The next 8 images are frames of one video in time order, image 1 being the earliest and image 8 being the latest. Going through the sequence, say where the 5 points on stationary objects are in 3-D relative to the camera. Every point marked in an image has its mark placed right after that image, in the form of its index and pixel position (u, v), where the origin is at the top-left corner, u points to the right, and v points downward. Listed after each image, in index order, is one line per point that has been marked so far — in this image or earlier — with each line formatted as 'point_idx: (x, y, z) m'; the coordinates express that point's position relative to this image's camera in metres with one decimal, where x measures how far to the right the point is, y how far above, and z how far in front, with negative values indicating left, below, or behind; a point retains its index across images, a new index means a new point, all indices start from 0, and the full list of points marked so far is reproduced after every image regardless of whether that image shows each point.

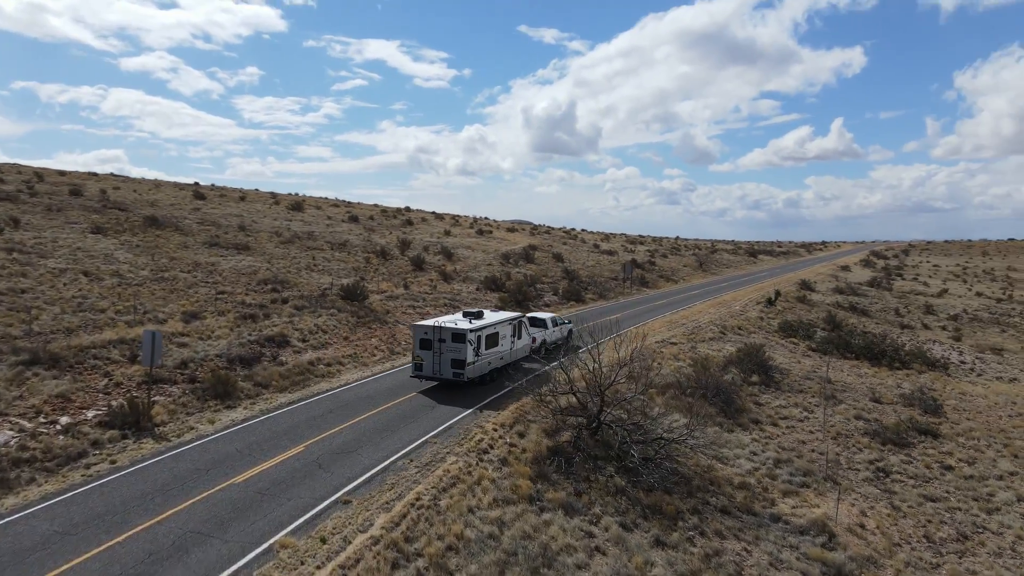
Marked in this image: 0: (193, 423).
0: (-6.1, -2.6, +14.1) m
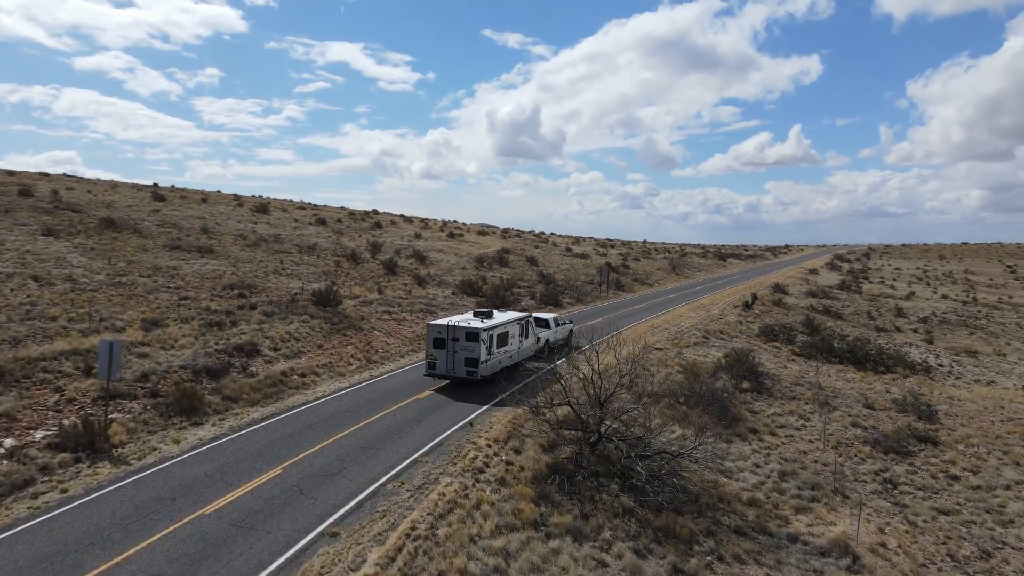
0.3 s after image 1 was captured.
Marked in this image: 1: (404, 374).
0: (-6.2, -2.7, +12.8) m
1: (-2.8, -2.3, +19.5) m
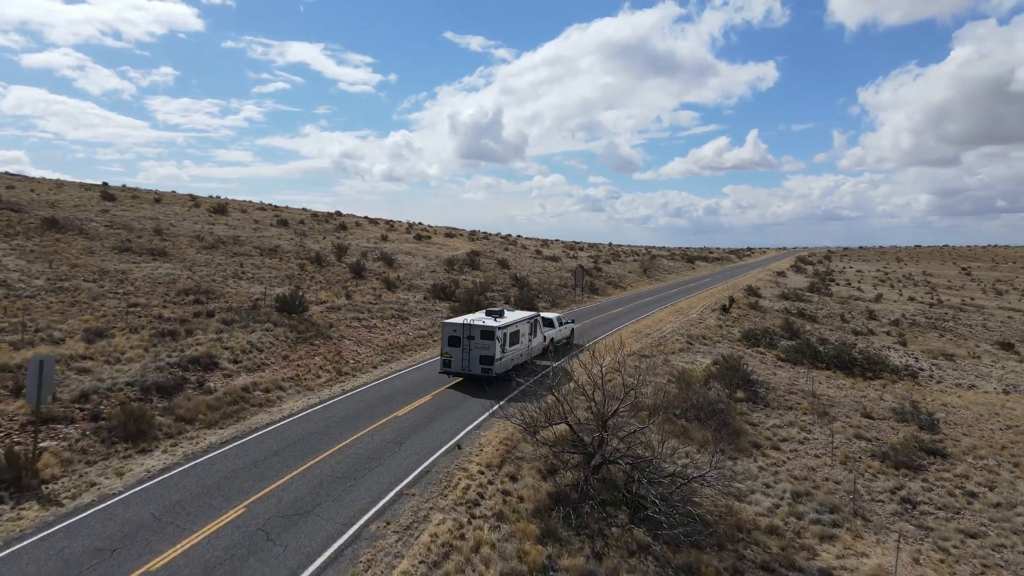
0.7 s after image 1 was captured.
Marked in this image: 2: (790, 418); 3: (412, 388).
0: (-6.2, -2.8, +11.0) m
1: (-3.2, -2.4, +17.9) m
2: (+7.4, -3.5, +19.6) m
3: (-2.4, -2.4, +18.0) m
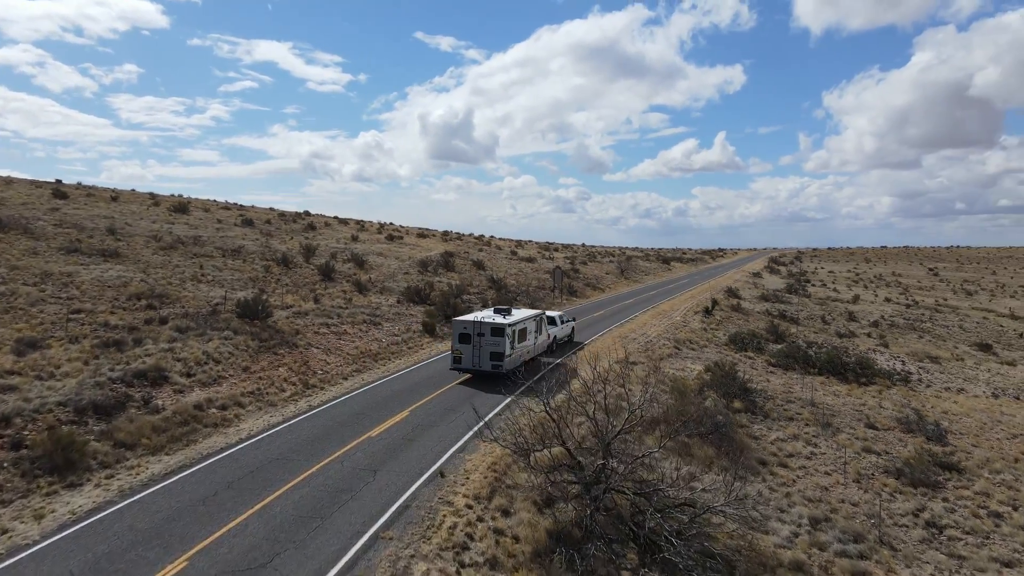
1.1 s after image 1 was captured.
0: (-6.3, -2.9, +9.2) m
1: (-3.5, -2.5, +16.2) m
2: (+7.0, -3.5, +18.4) m
3: (-2.8, -2.5, +16.3) m
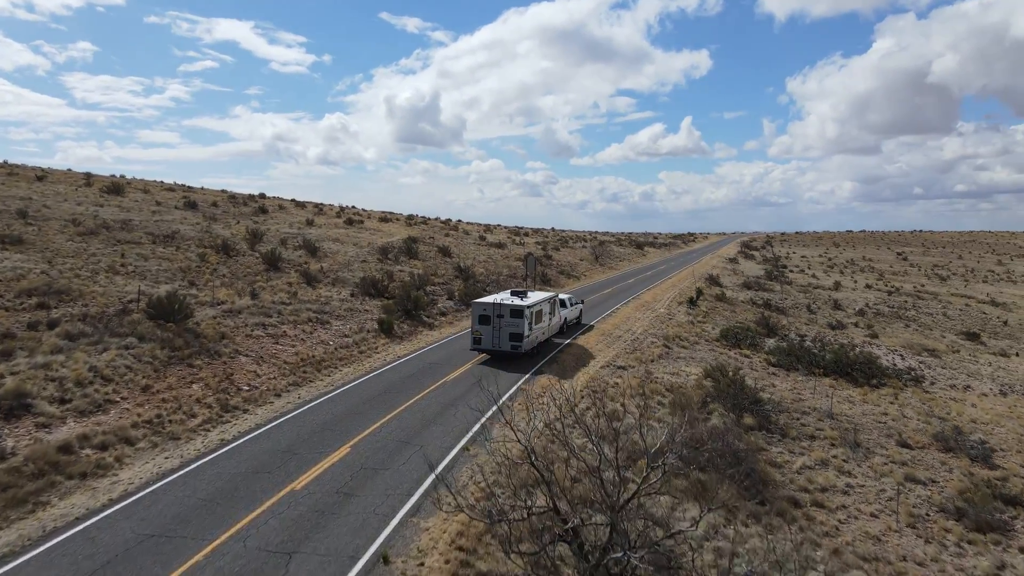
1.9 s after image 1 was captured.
0: (-6.5, -3.1, +5.6) m
1: (-4.0, -2.5, +12.7) m
2: (+6.4, -3.4, +15.3) m
3: (-3.3, -2.5, +12.9) m
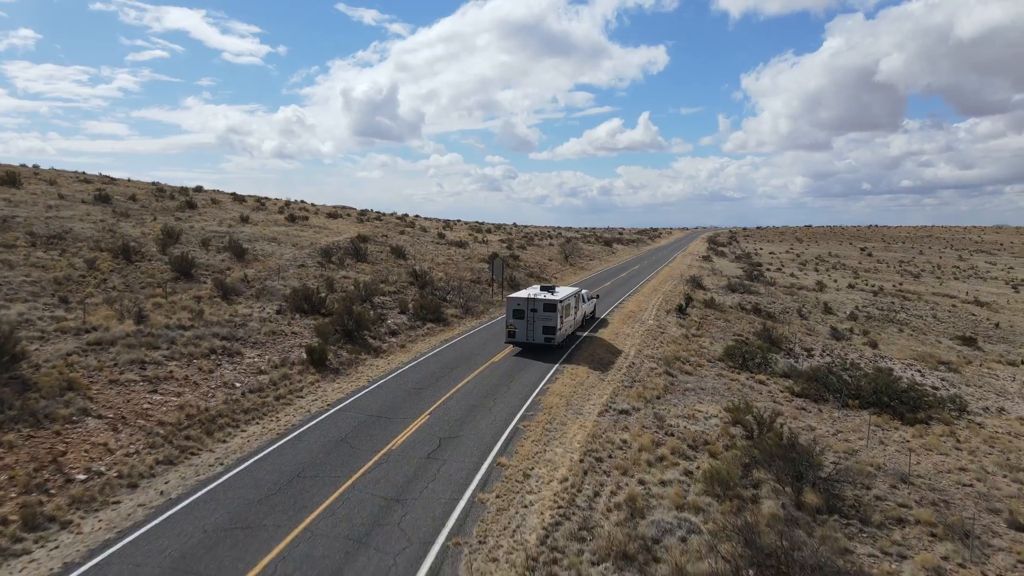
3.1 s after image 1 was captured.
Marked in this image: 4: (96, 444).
0: (-6.3, -3.7, +0.3) m
1: (-4.2, -3.0, +7.6) m
2: (+6.0, -3.9, +10.8) m
3: (-3.5, -3.0, +7.8) m
4: (-6.2, -2.3, +11.1) m
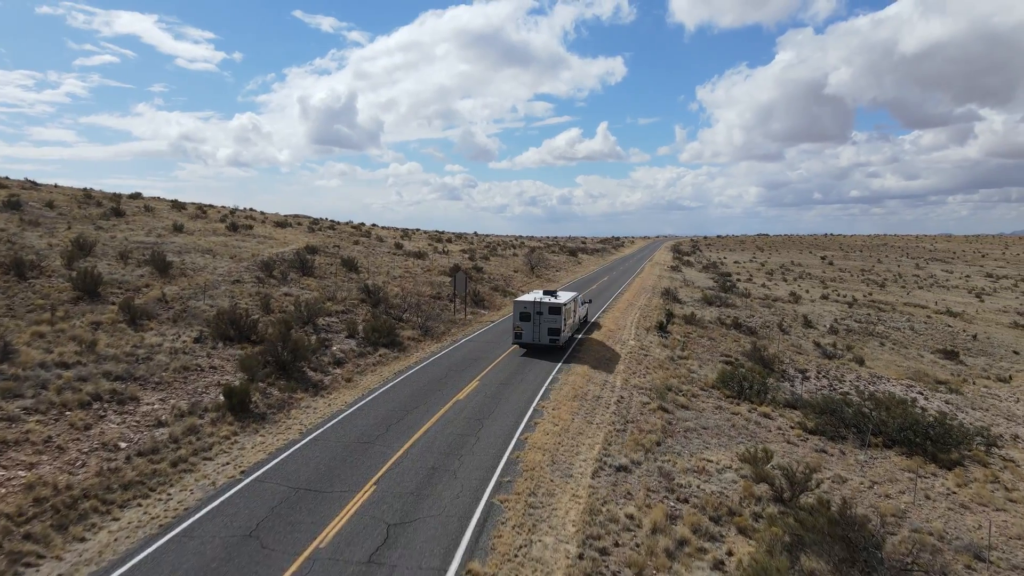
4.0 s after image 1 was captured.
0: (-6.0, -3.9, -3.3) m
1: (-4.3, -3.4, +4.1) m
2: (+5.8, -4.3, +7.8) m
3: (-3.5, -3.4, +4.3) m
4: (-6.5, -2.8, +7.5) m
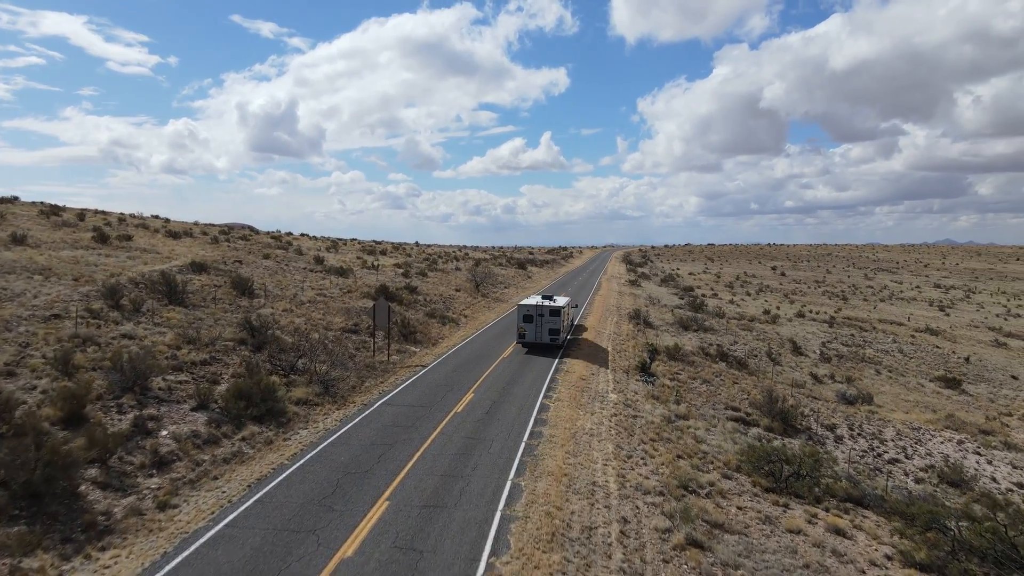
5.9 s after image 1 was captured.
0: (-5.3, -4.5, -10.8) m
1: (-4.2, -4.0, -3.4) m
2: (+5.5, -4.9, +1.1) m
3: (-3.5, -4.1, -3.1) m
4: (-6.7, -3.5, -0.1) m
